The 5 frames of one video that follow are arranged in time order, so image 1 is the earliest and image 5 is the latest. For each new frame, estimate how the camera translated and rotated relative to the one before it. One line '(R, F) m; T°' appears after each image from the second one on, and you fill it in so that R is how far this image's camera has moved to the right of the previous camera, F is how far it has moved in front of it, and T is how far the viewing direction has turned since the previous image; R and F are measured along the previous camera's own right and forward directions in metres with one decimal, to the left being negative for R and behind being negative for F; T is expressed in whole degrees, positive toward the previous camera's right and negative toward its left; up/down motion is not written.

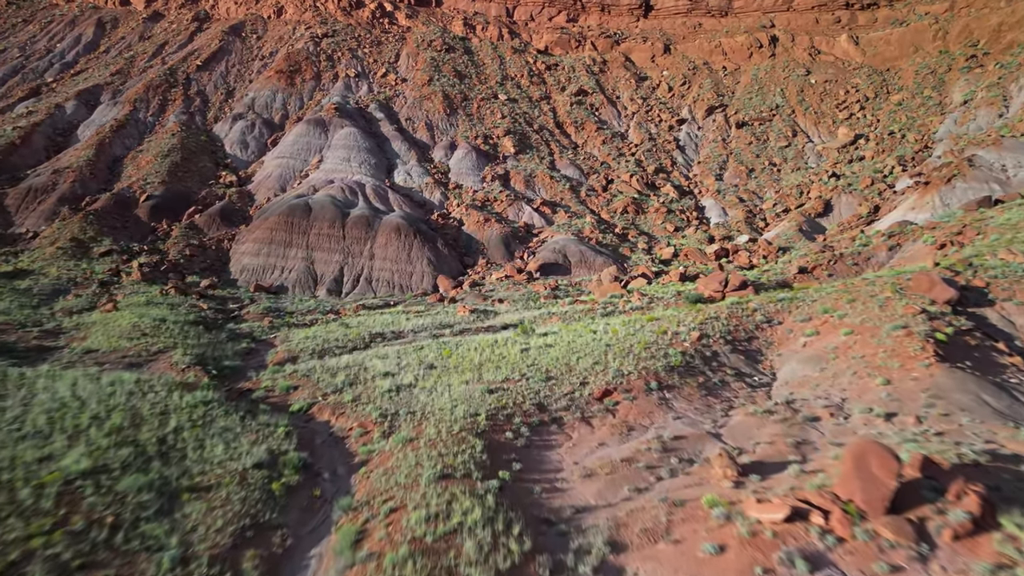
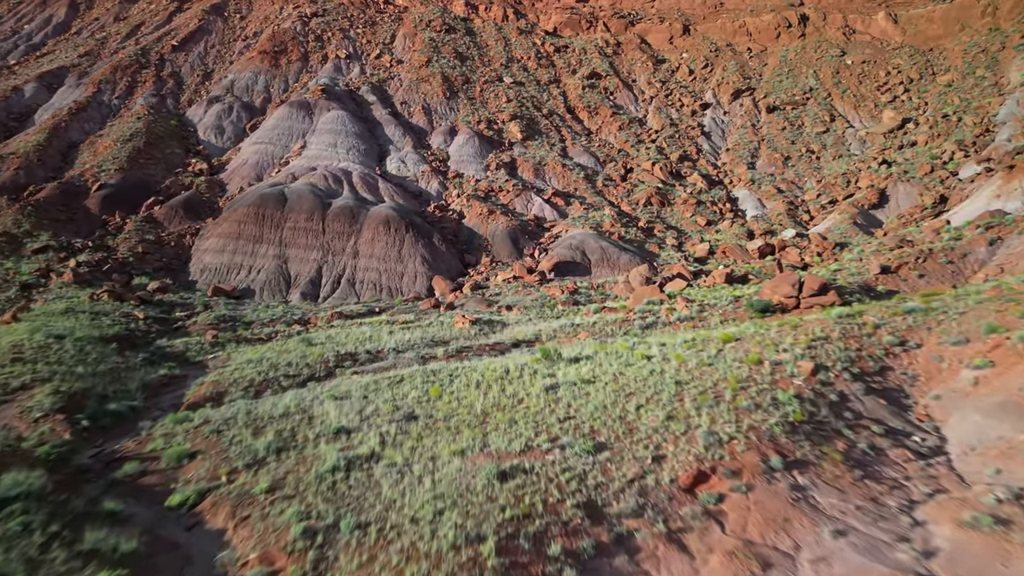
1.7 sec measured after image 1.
(-0.2, +3.6) m; 0°
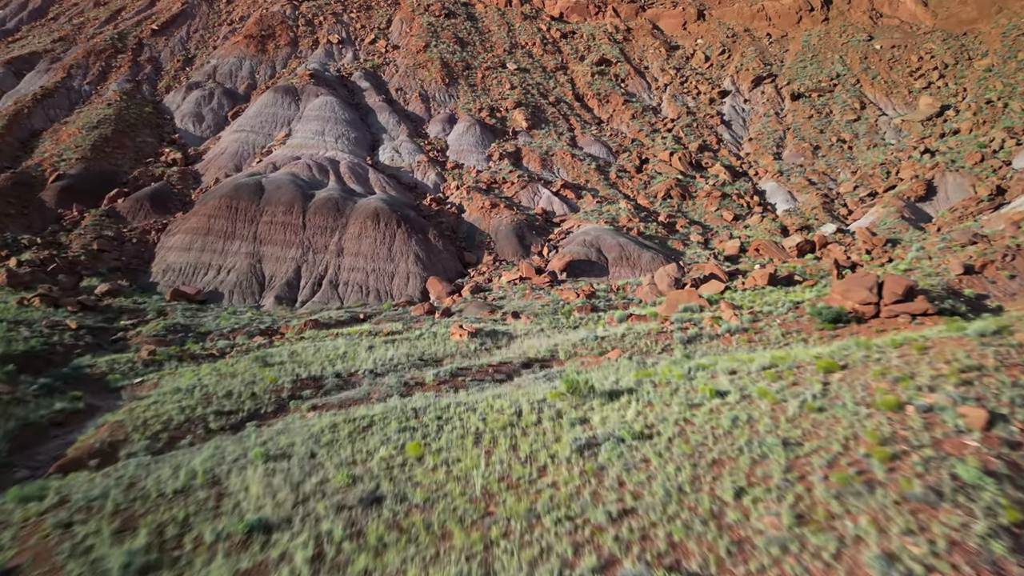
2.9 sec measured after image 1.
(-0.1, +2.4) m; 0°
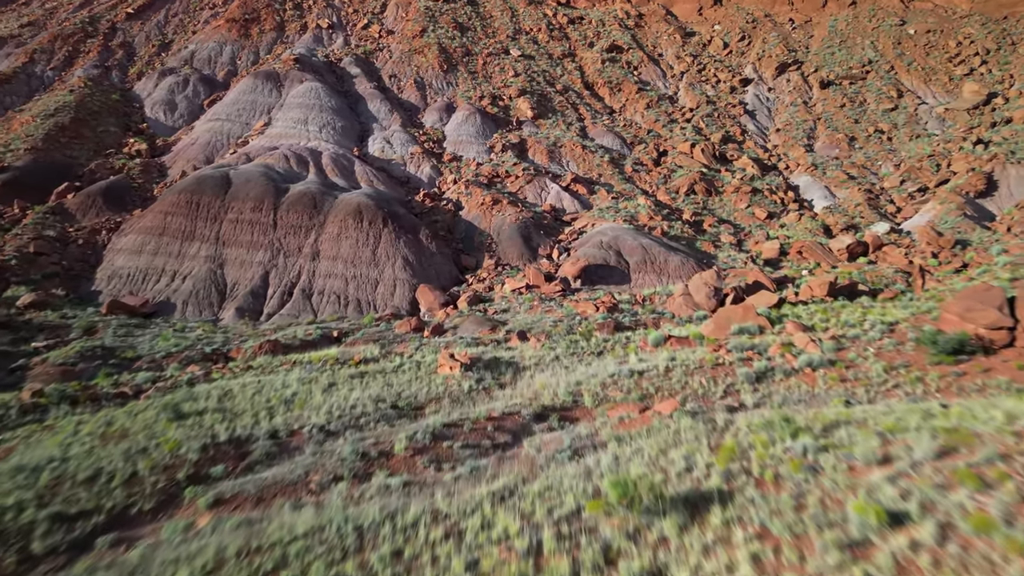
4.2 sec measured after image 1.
(0.0, +2.5) m; 0°
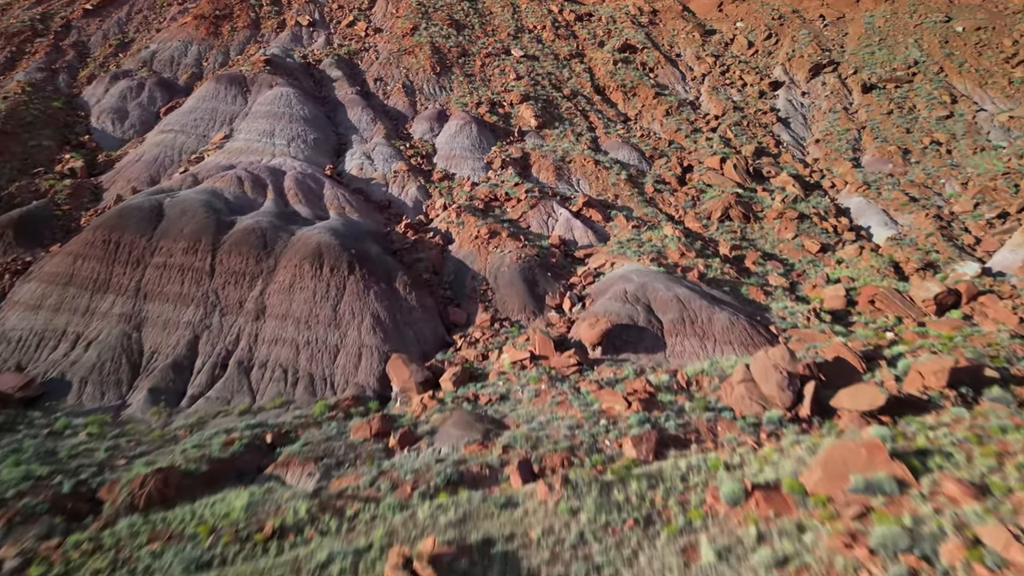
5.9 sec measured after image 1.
(0.0, +3.3) m; 0°
